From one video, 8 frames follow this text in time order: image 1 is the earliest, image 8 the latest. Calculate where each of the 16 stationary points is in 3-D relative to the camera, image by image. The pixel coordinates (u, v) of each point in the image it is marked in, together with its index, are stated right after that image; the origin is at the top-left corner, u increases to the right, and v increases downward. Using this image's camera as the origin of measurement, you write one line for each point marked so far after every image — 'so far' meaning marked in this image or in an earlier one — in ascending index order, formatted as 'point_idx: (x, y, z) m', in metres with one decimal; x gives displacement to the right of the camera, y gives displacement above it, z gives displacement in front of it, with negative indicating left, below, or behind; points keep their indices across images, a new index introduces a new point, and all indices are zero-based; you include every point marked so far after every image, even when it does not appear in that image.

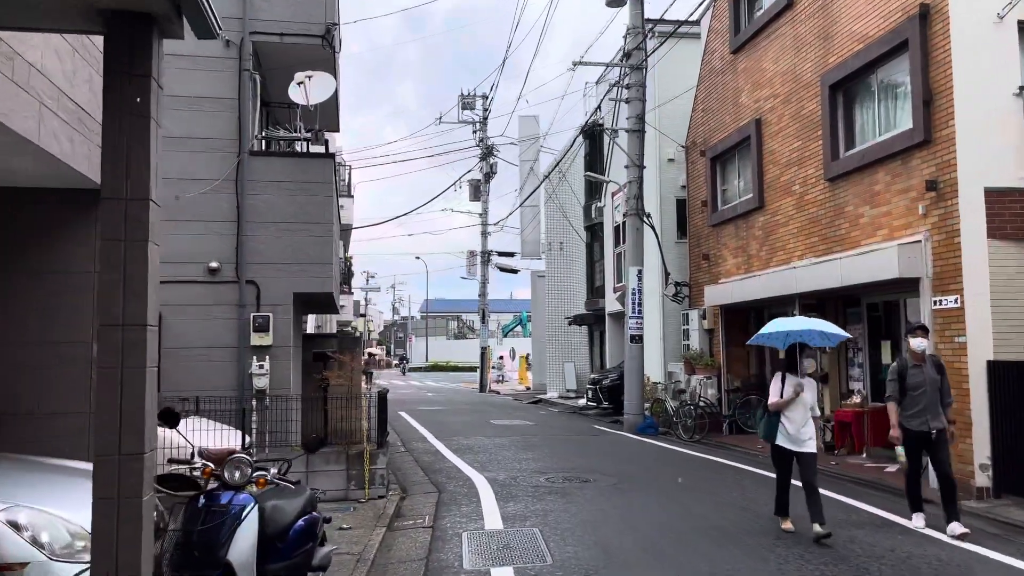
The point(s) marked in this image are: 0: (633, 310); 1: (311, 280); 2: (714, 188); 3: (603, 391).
0: (+2.4, -0.4, +16.1) m
1: (-2.3, +0.1, +9.3) m
2: (+3.8, +1.9, +15.4) m
3: (+2.2, -2.5, +19.7) m
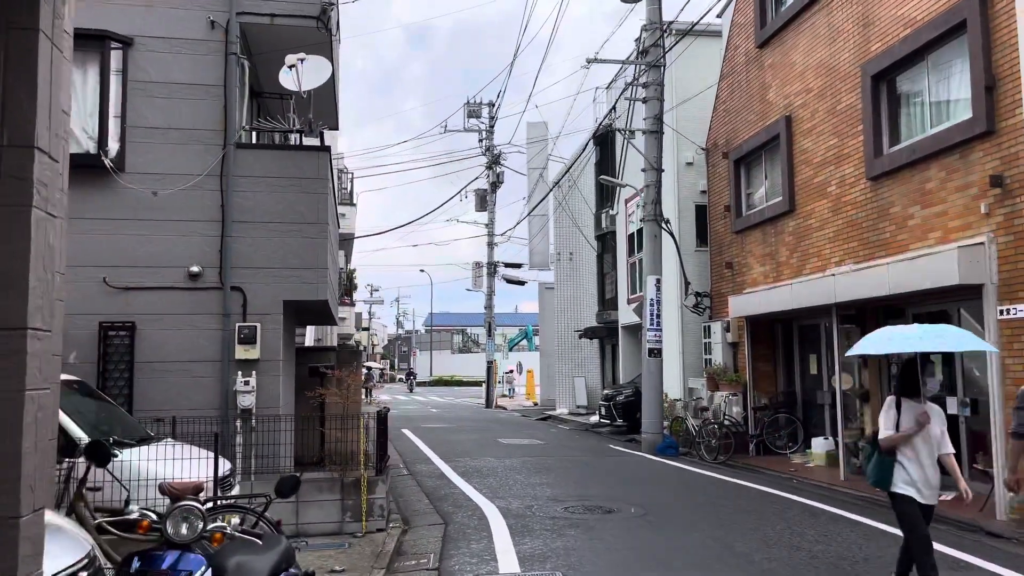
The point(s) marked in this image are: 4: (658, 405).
0: (+2.6, -0.6, +15.2) m
1: (-2.1, 0.0, +8.4) m
2: (+4.0, +1.7, +14.4) m
3: (+2.4, -2.8, +18.7) m
4: (+2.7, -2.2, +15.0) m
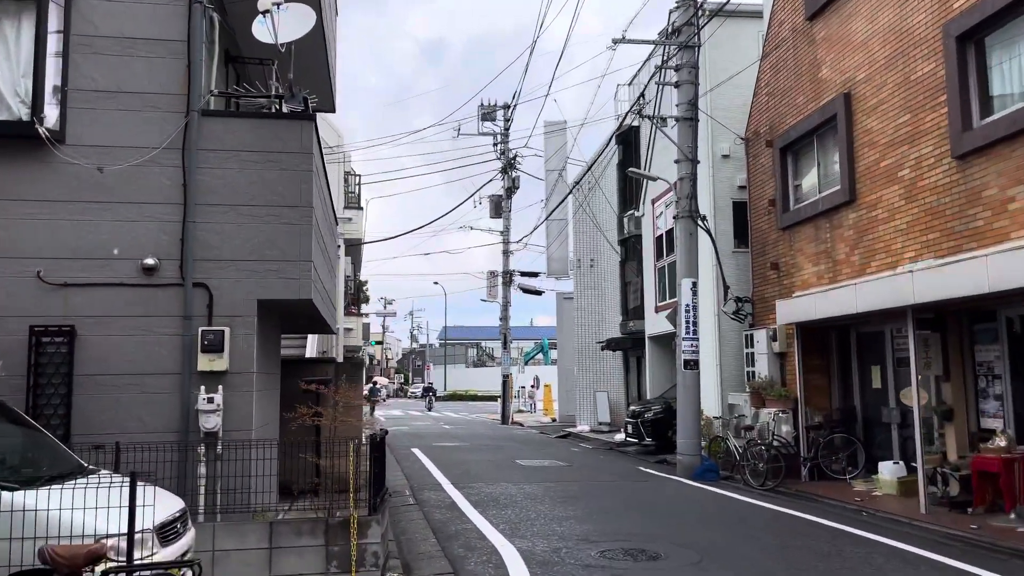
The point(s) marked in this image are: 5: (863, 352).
0: (+2.9, -0.7, +13.6) m
1: (-1.9, 0.0, +6.9) m
2: (+4.3, +1.6, +12.9) m
3: (+2.8, -2.9, +17.1) m
4: (+3.0, -2.2, +13.4) m
5: (+5.2, -0.9, +12.1) m
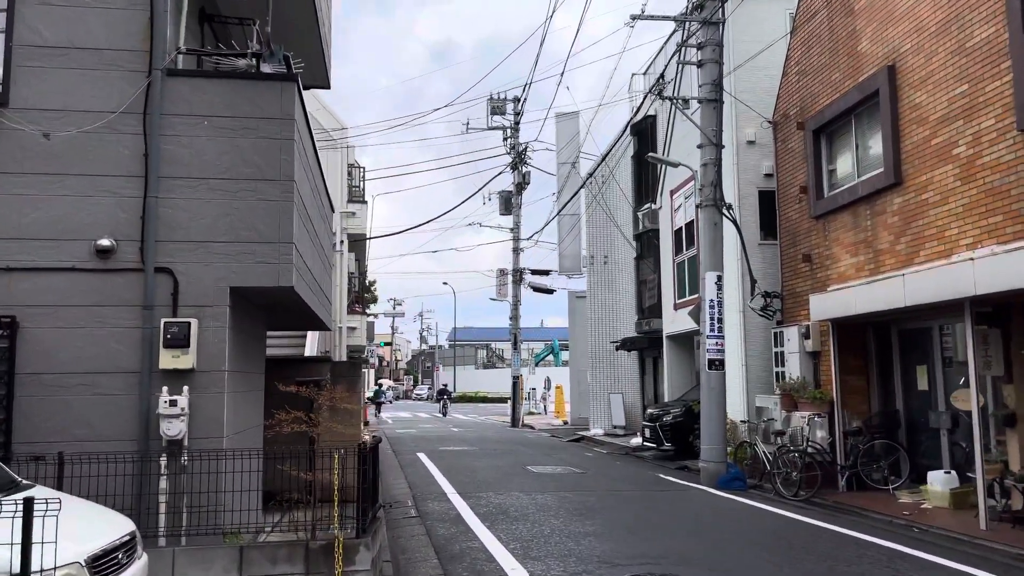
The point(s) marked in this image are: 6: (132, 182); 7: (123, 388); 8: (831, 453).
0: (+3.1, -0.6, +12.6) m
1: (-1.9, +0.1, +6.0) m
2: (+4.5, +1.7, +11.9) m
3: (+3.0, -2.8, +16.1) m
4: (+3.2, -2.1, +12.4) m
5: (+5.3, -0.8, +11.1) m
6: (-2.7, +0.8, +5.9) m
7: (-2.7, -0.7, +5.7) m
8: (+4.4, -2.3, +11.2) m
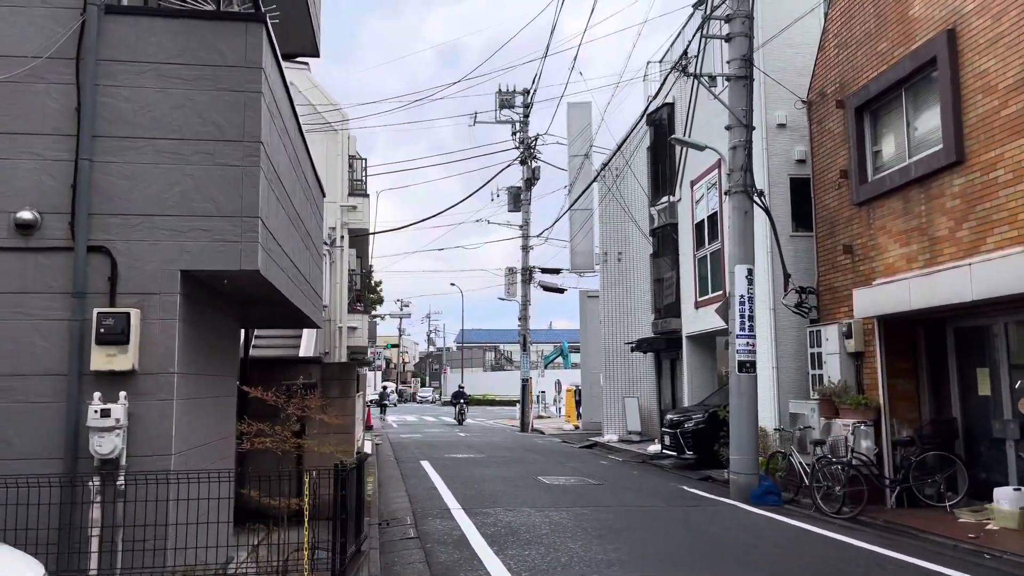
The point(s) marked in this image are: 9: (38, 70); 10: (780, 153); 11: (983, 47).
0: (+3.2, -0.5, +11.5) m
1: (-1.8, +0.2, +4.9) m
2: (+4.6, +1.8, +10.8) m
3: (+3.2, -2.8, +15.0) m
4: (+3.3, -2.1, +11.3) m
5: (+5.5, -0.8, +9.9) m
6: (-2.7, +0.9, +4.8) m
7: (-2.7, -0.6, +4.7) m
8: (+4.5, -2.2, +10.1) m
9: (-2.8, +1.3, +4.9) m
10: (+4.2, +2.1, +12.8) m
11: (+4.9, +2.5, +8.4) m
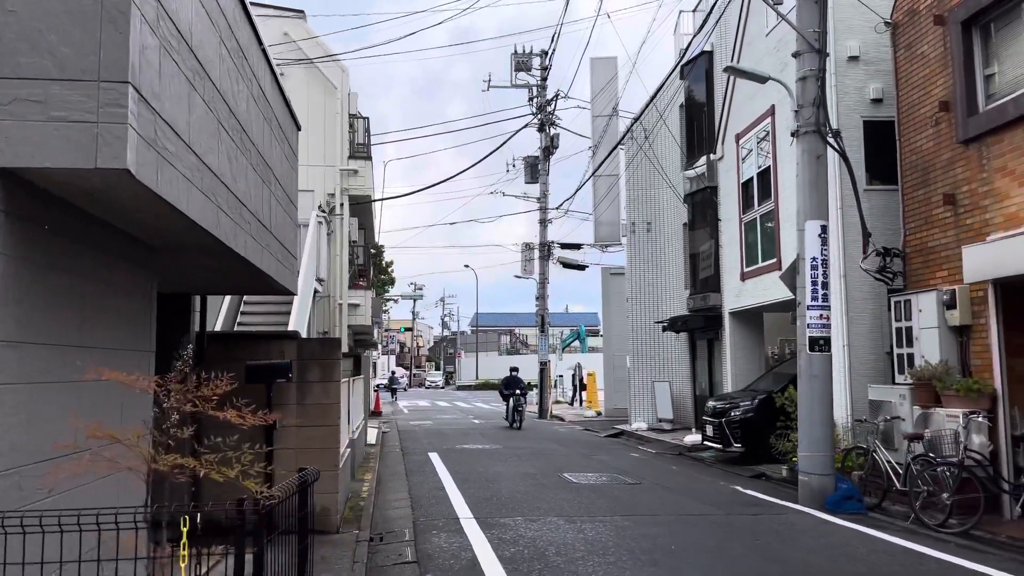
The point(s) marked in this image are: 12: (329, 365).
0: (+3.5, -0.1, +9.4) m
1: (-1.6, +0.6, +2.9) m
2: (+4.9, +2.3, +8.6) m
3: (+3.5, -2.2, +12.9) m
4: (+3.6, -1.6, +9.3) m
5: (+5.7, -0.3, +7.8) m
6: (-2.5, +1.2, +2.9) m
7: (-2.5, -0.3, +2.7) m
8: (+4.8, -1.8, +8.1) m
9: (-2.7, +1.6, +2.9) m
10: (+4.5, +2.6, +10.7) m
11: (+5.1, +2.9, +6.3) m
12: (-1.7, -0.7, +7.8) m
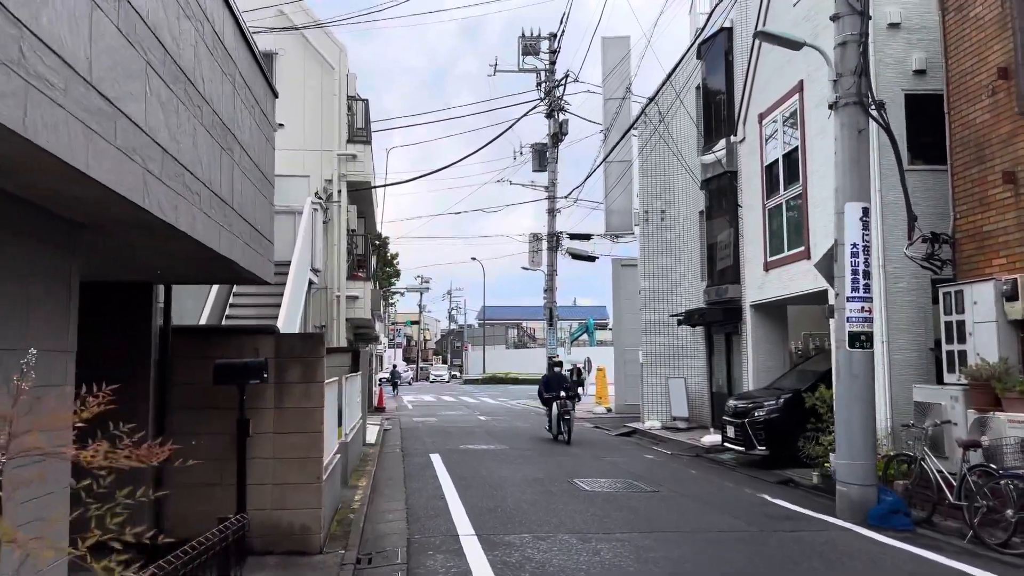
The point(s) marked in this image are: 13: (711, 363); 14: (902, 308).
0: (+3.6, 0.0, +8.5) m
1: (-1.6, +0.6, +2.0) m
2: (+4.9, +2.4, +7.7) m
3: (+3.6, -2.1, +12.0) m
4: (+3.6, -1.5, +8.3) m
5: (+5.8, -0.2, +6.9) m
6: (-2.5, +1.2, +2.0) m
7: (-2.5, -0.2, +1.8) m
8: (+4.8, -1.7, +7.1) m
9: (-2.7, +1.7, +2.0) m
10: (+4.6, +2.7, +9.7) m
11: (+5.1, +3.0, +5.3) m
12: (-1.7, -0.6, +6.9) m
13: (+4.2, -1.6, +17.4) m
14: (+4.6, -0.2, +9.4) m
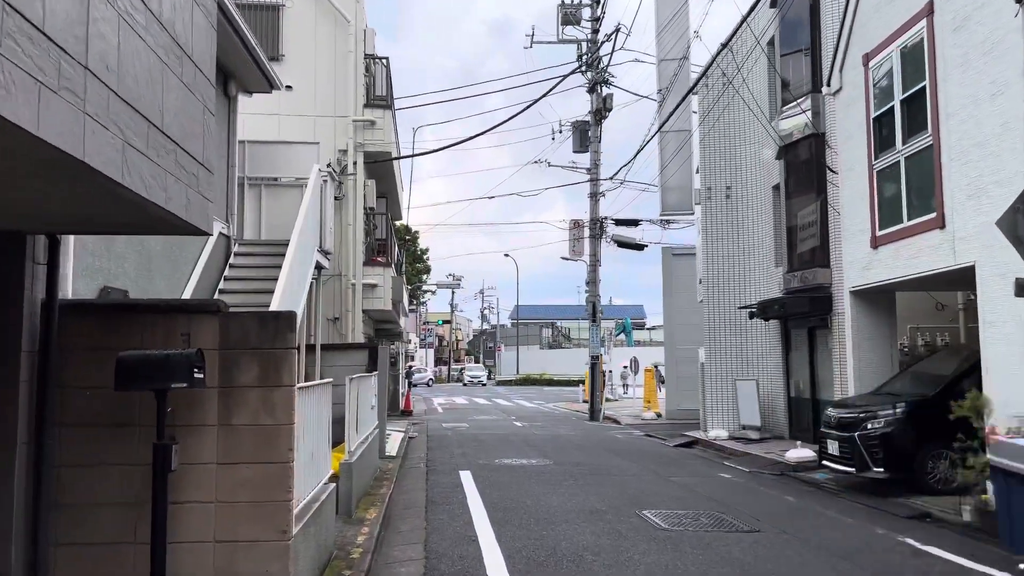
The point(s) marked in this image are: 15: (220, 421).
0: (+4.0, +0.3, +5.9) m
1: (-1.5, +0.9, -0.3) m
2: (+5.3, +2.6, +5.1) m
3: (+4.2, -1.8, +9.4) m
4: (+4.1, -1.2, +5.8) m
5: (+6.1, 0.0, +4.2) m
6: (-2.3, +1.5, -0.3) m
7: (-2.3, 0.0, -0.5) m
8: (+5.2, -1.4, +4.5) m
9: (-2.5, +1.9, -0.3) m
10: (+5.1, +3.0, +7.1) m
11: (+5.4, +3.2, +2.7) m
12: (-1.3, -0.4, +4.5) m
13: (+5.0, -1.3, +14.8) m
14: (+5.0, 0.0, +6.8) m
15: (-1.6, -0.7, +4.5) m
